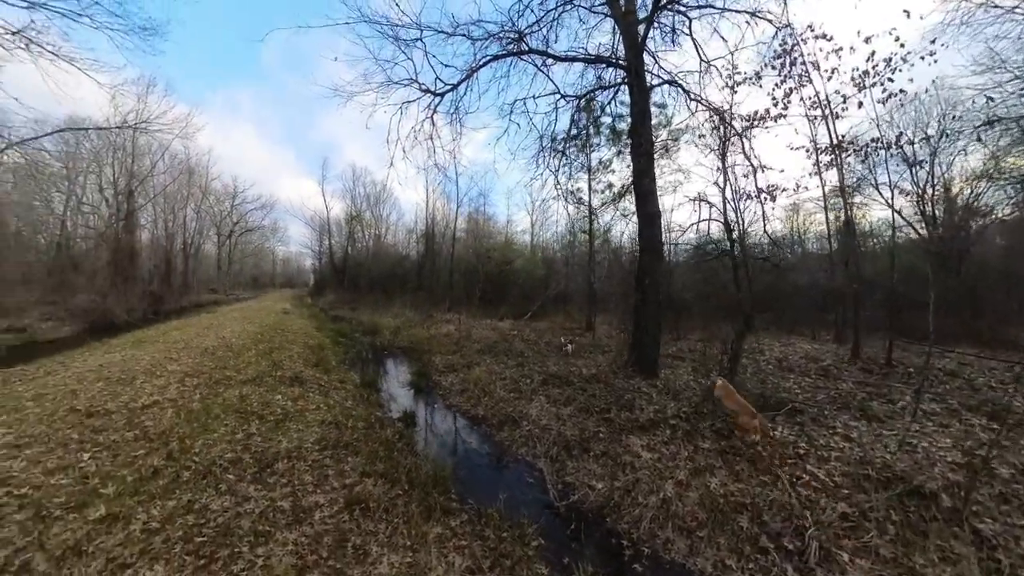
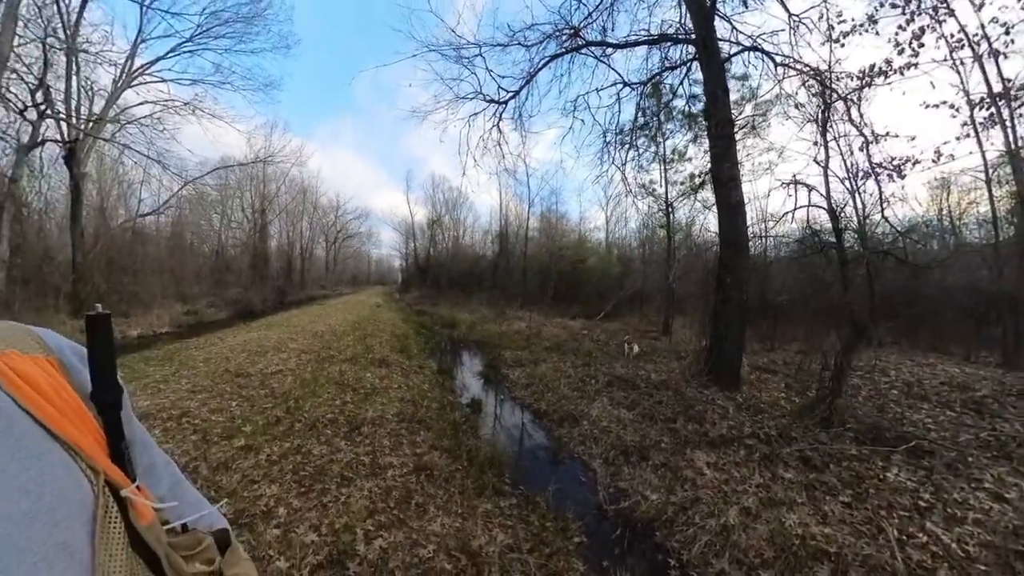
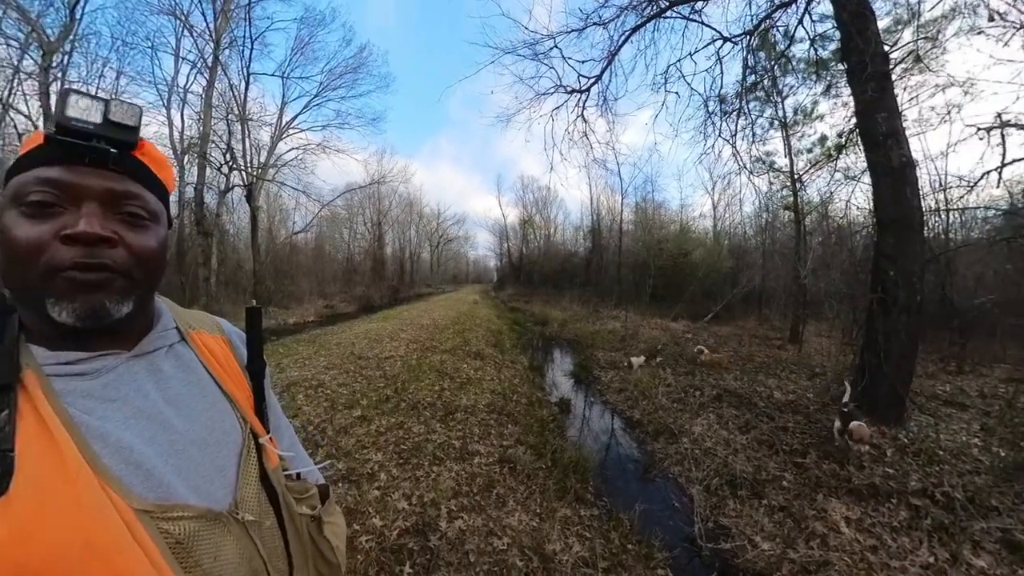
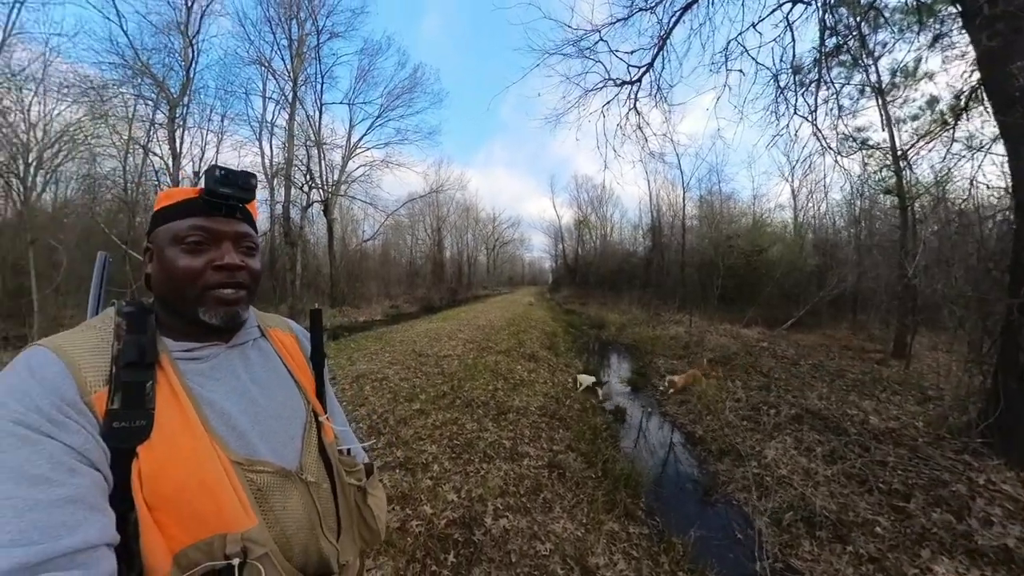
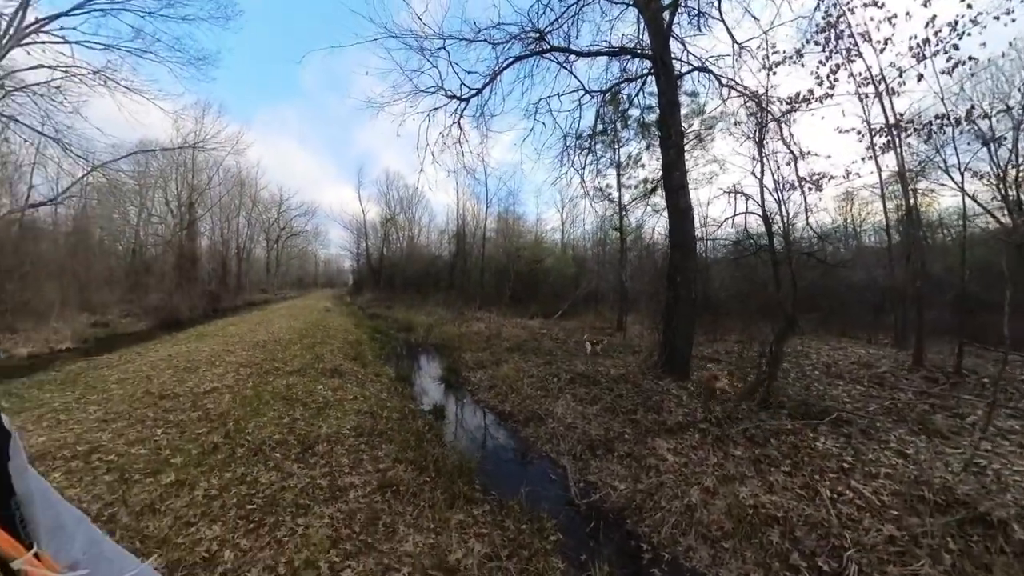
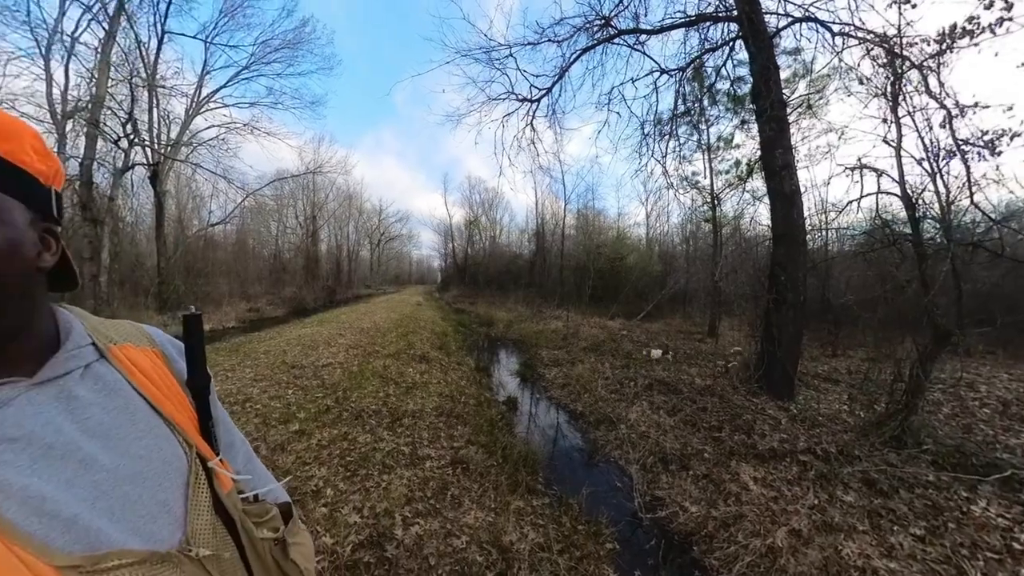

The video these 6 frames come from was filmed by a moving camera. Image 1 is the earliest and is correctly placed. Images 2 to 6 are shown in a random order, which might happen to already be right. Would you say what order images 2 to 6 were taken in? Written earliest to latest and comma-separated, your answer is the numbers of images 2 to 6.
5, 2, 6, 3, 4
